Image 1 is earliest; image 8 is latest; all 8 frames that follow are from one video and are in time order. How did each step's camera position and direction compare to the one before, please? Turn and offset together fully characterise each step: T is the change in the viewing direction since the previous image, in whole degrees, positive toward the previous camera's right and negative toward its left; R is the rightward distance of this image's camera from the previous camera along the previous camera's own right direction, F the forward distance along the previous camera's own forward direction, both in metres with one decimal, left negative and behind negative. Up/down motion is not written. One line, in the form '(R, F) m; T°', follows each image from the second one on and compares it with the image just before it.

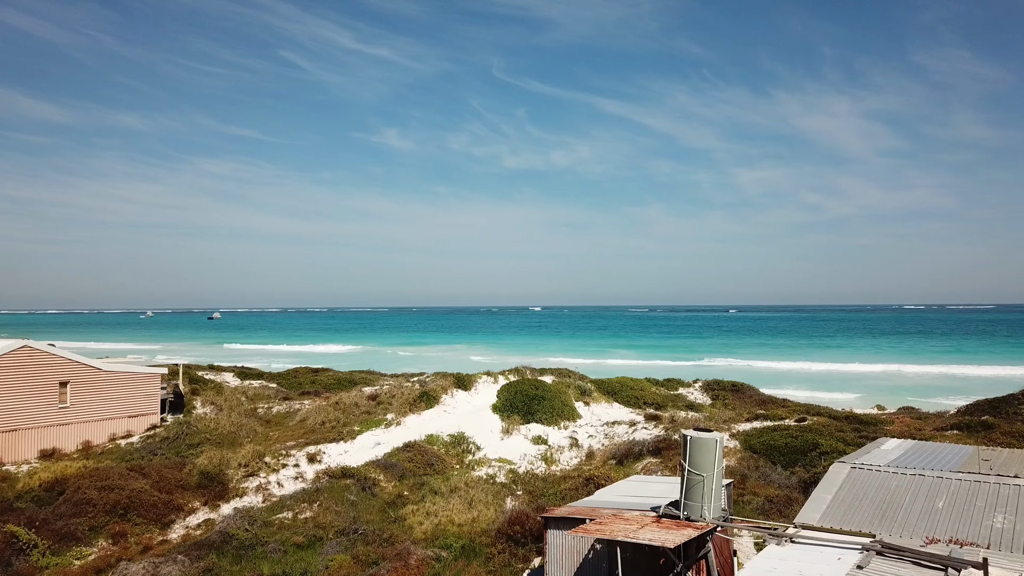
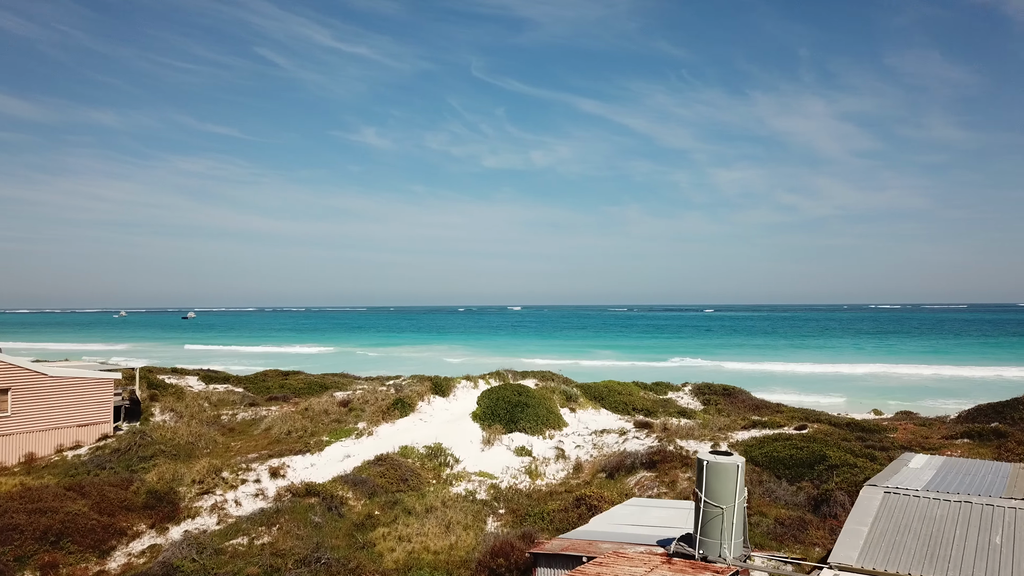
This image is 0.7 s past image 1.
(-0.1, +1.3) m; +1°
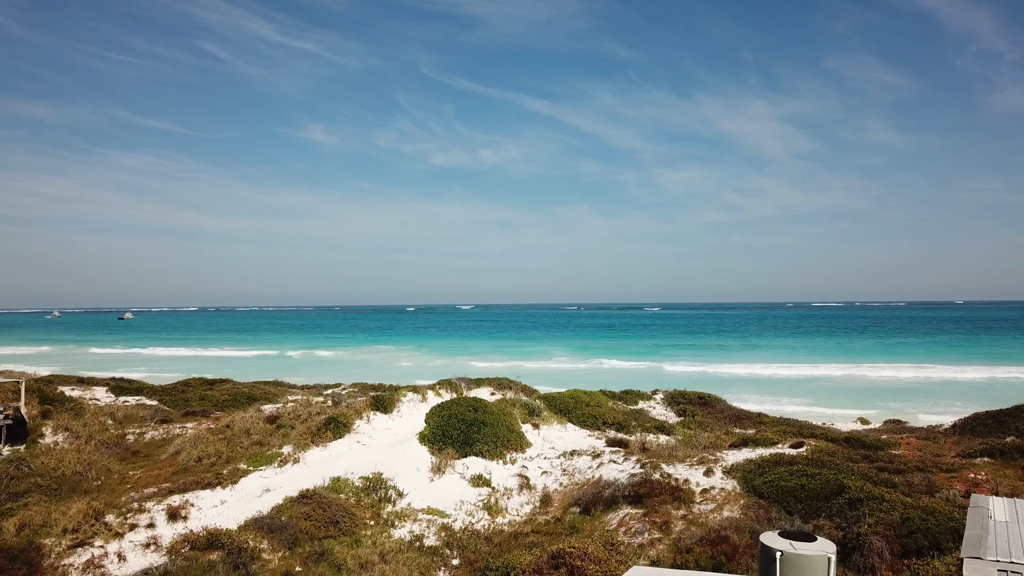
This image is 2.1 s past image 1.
(-0.1, +2.7) m; +4°
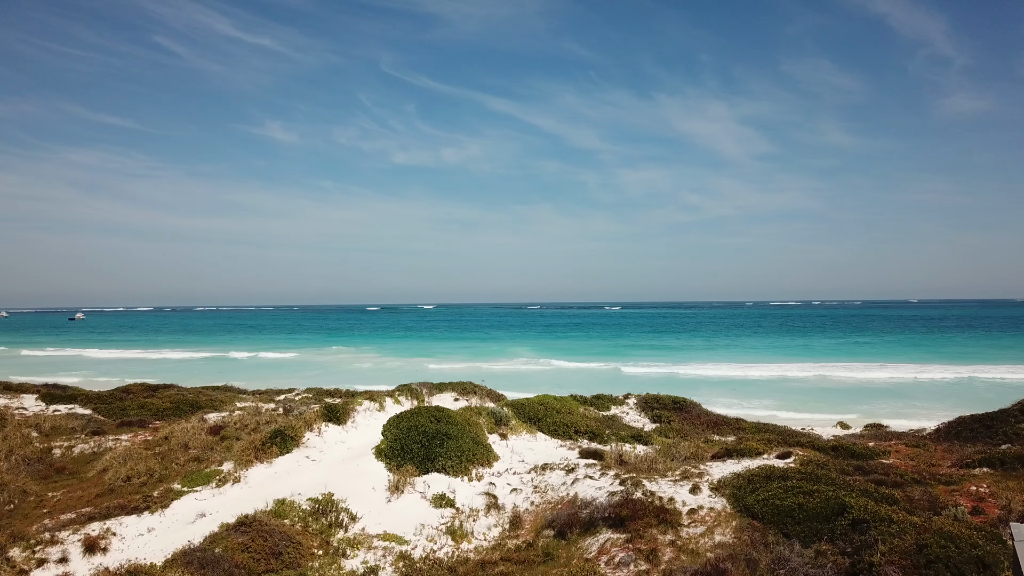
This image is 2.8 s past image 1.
(-0.1, +1.3) m; +3°
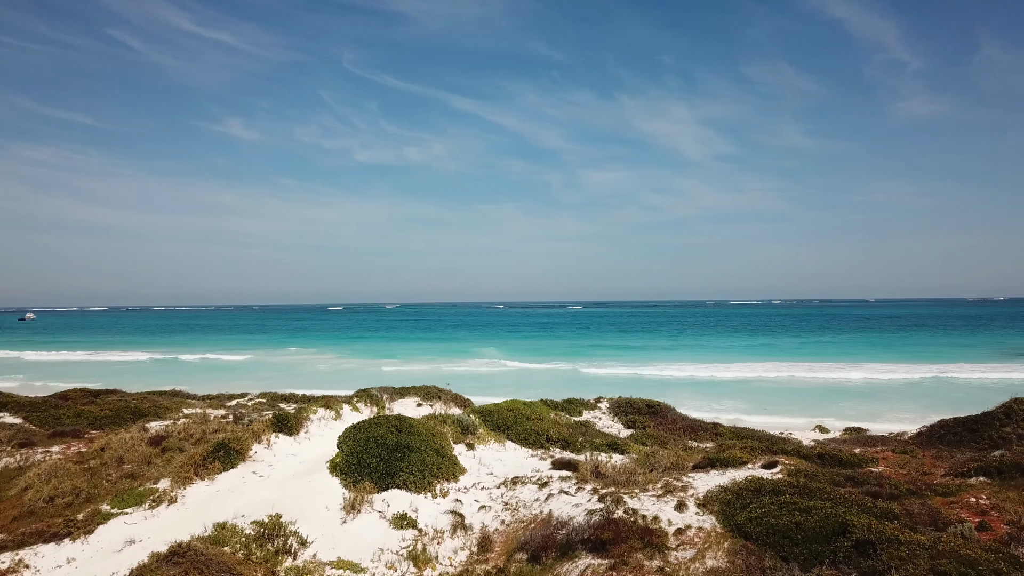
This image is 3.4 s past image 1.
(-0.1, +1.1) m; +3°
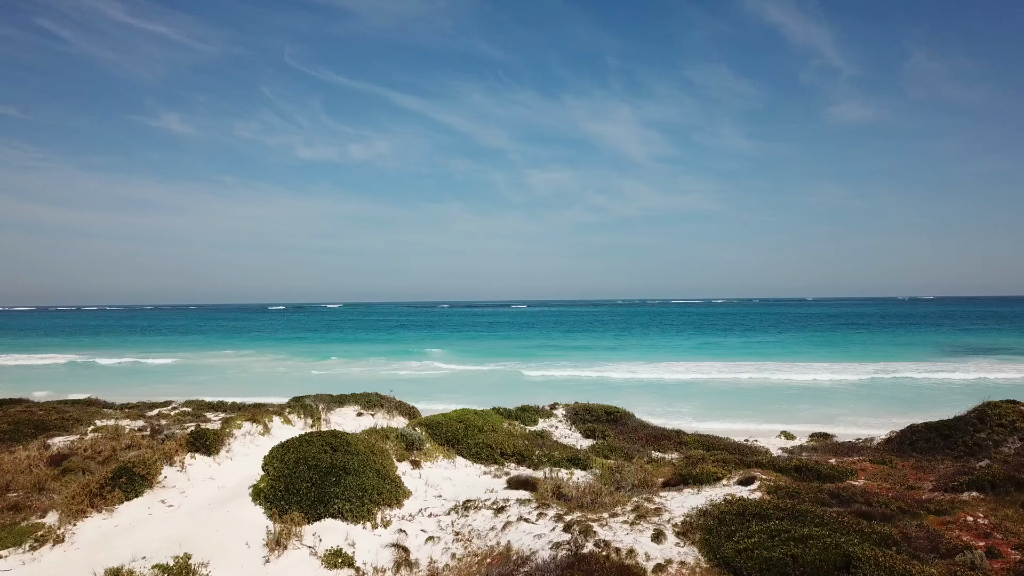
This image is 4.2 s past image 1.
(-0.1, +1.5) m; +4°
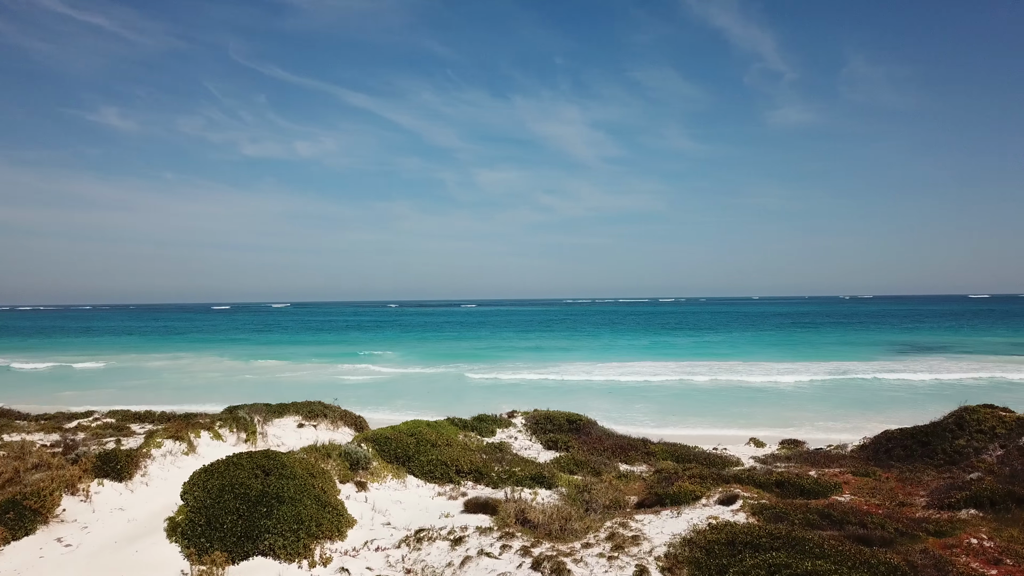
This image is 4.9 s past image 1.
(-0.1, +1.4) m; +3°
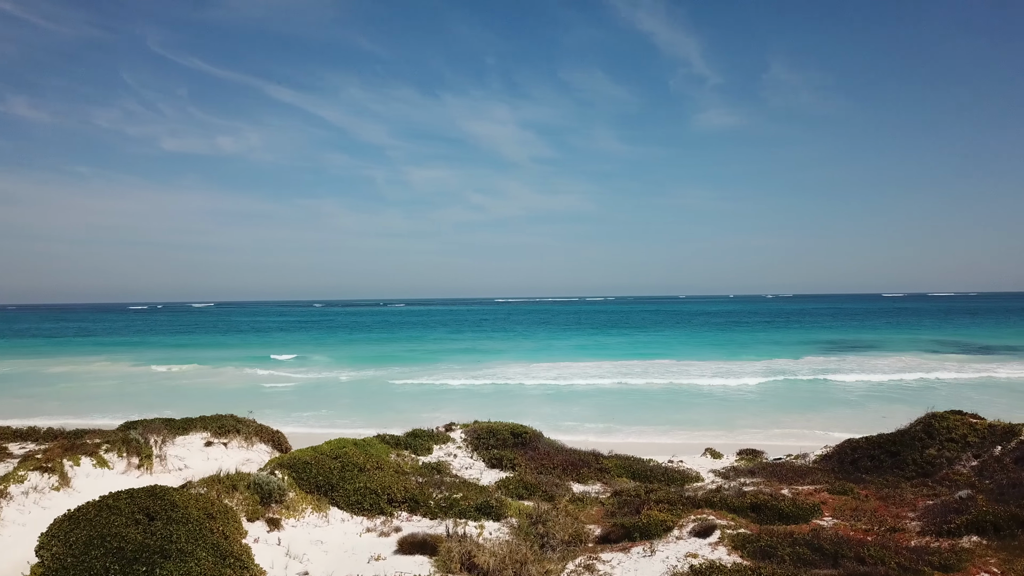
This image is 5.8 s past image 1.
(-0.2, +1.8) m; +5°
